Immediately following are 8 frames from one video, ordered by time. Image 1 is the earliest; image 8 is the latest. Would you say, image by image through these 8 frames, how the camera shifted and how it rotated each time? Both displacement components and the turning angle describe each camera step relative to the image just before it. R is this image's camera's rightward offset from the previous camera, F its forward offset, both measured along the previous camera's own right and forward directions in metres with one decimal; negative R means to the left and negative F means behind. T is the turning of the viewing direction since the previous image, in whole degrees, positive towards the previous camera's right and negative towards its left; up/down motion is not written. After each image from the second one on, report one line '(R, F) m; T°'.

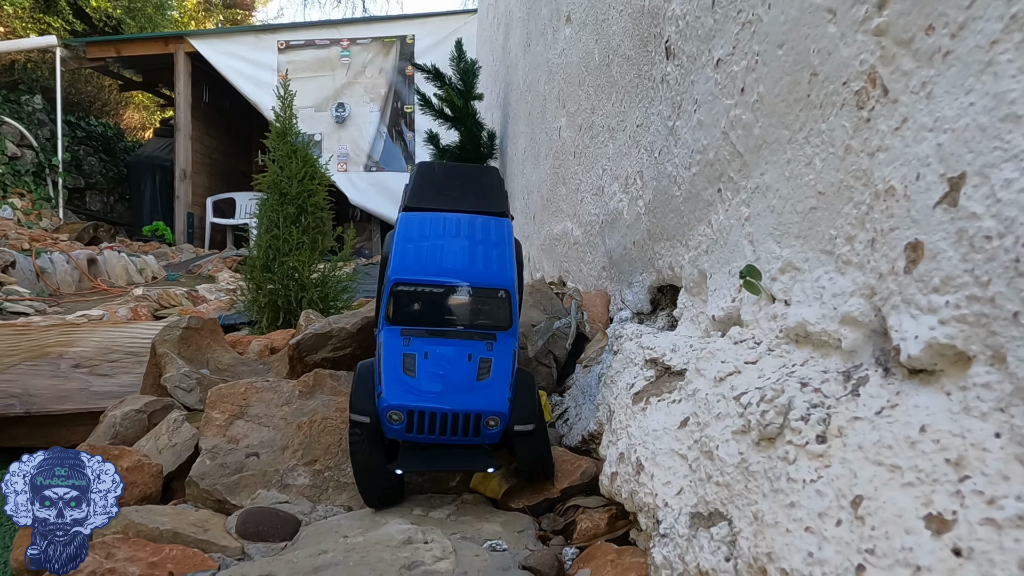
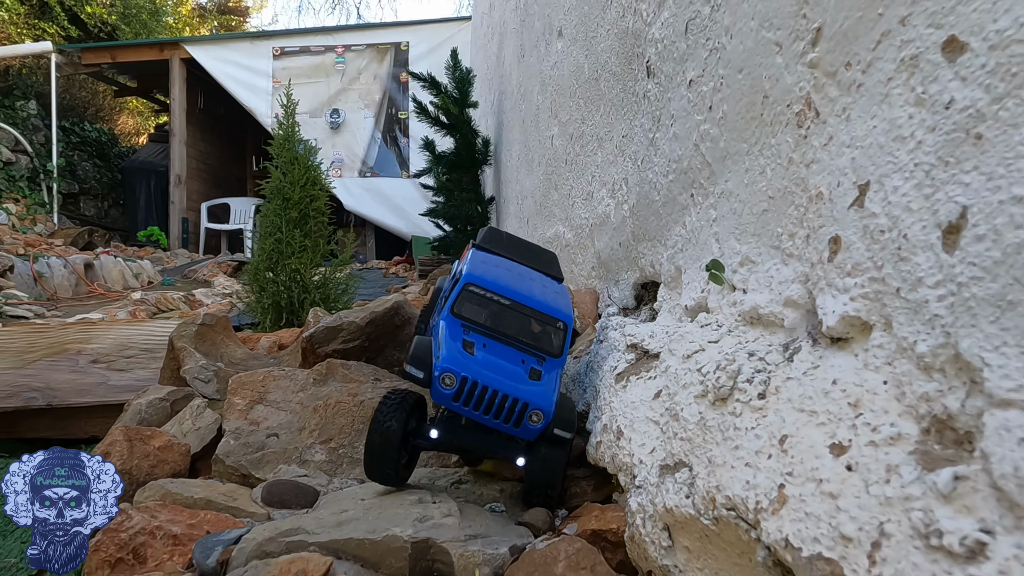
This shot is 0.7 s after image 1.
(0.0, -0.3) m; 0°
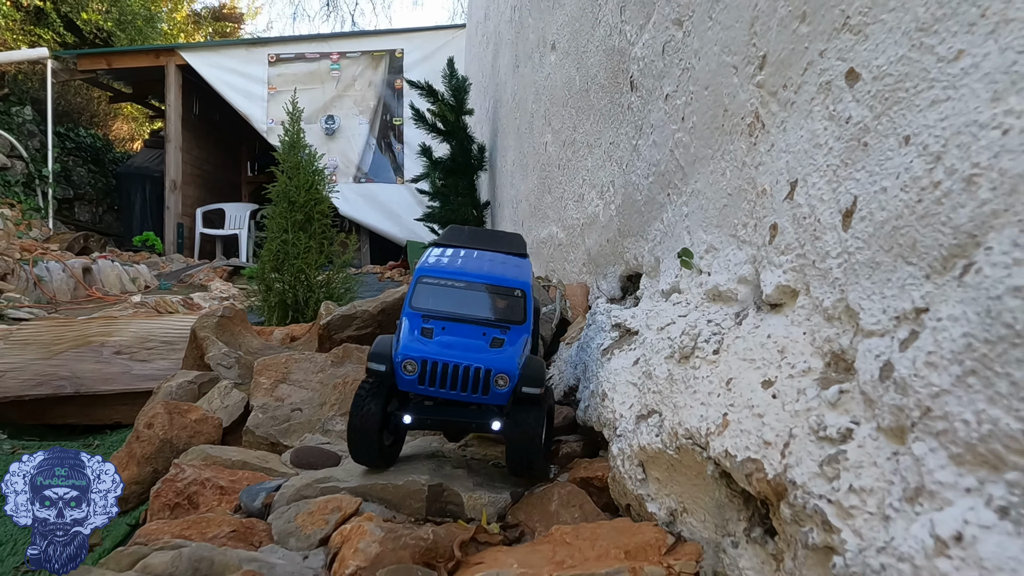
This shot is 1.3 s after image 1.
(0.0, -0.4) m; +1°
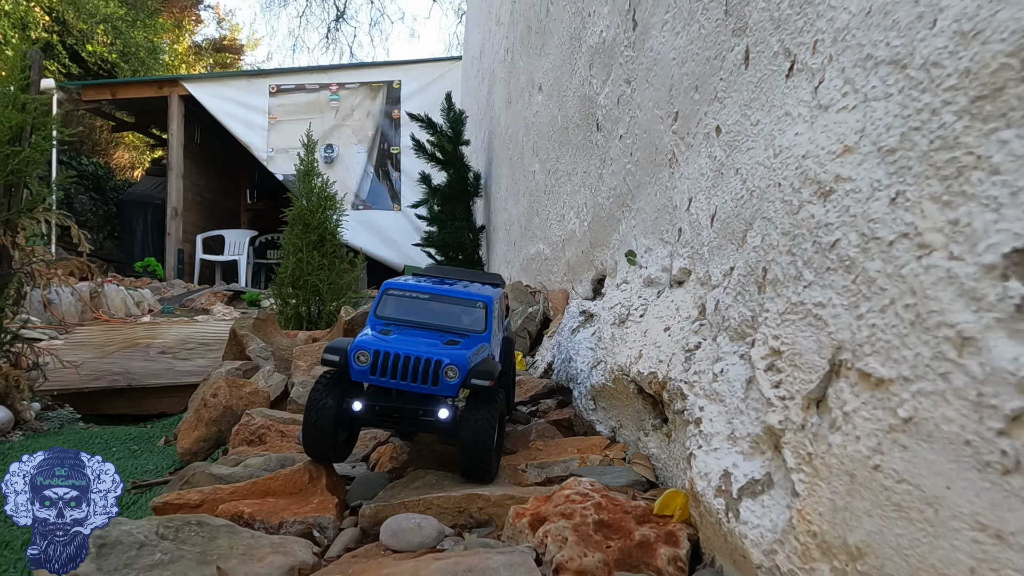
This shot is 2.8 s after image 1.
(0.0, -0.8) m; 0°
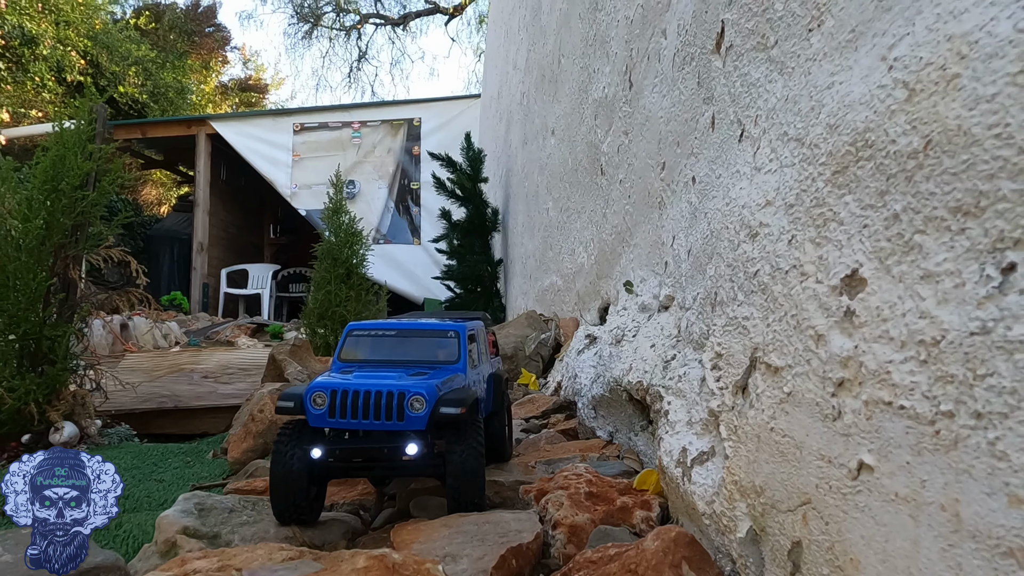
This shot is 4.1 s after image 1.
(0.0, -0.5) m; -1°
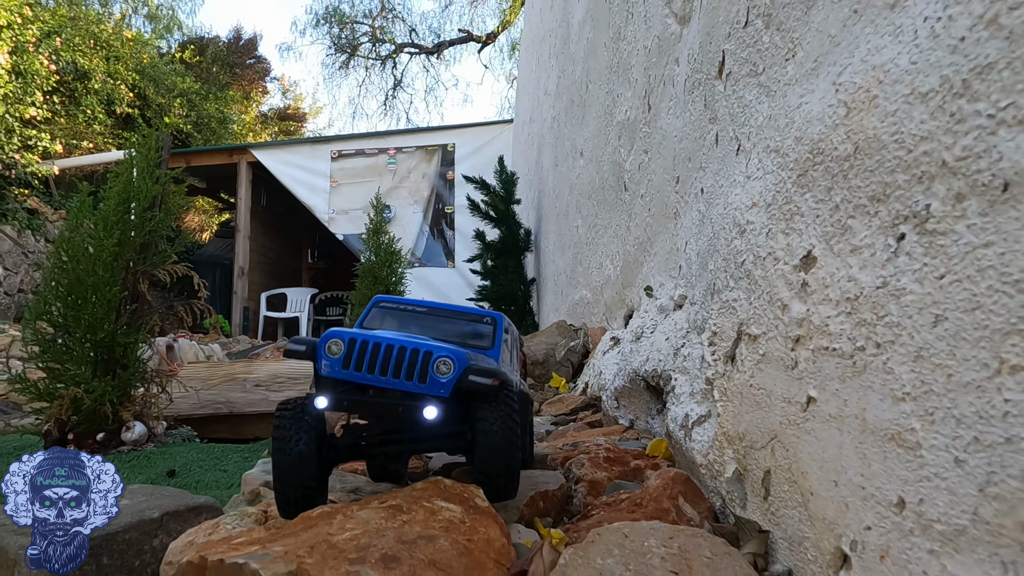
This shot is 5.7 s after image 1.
(0.0, -0.4) m; -3°
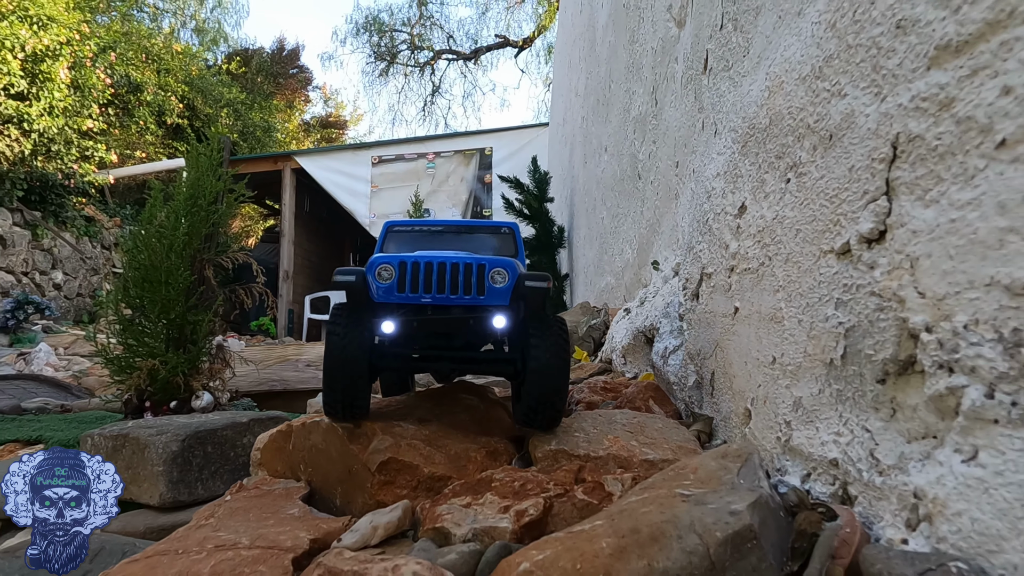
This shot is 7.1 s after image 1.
(+0.1, -0.5) m; -3°
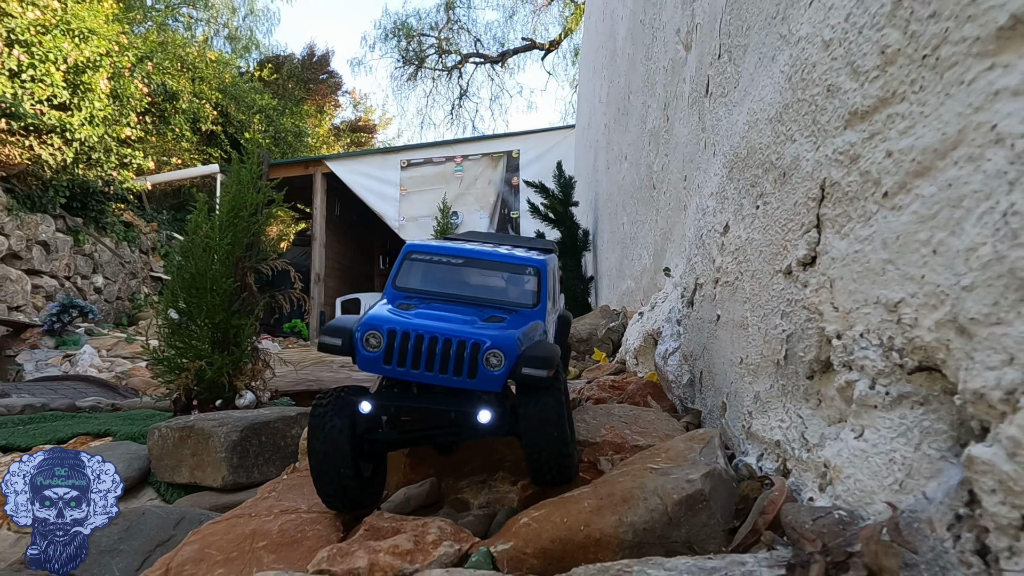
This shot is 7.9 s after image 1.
(+0.1, -0.3) m; -2°
